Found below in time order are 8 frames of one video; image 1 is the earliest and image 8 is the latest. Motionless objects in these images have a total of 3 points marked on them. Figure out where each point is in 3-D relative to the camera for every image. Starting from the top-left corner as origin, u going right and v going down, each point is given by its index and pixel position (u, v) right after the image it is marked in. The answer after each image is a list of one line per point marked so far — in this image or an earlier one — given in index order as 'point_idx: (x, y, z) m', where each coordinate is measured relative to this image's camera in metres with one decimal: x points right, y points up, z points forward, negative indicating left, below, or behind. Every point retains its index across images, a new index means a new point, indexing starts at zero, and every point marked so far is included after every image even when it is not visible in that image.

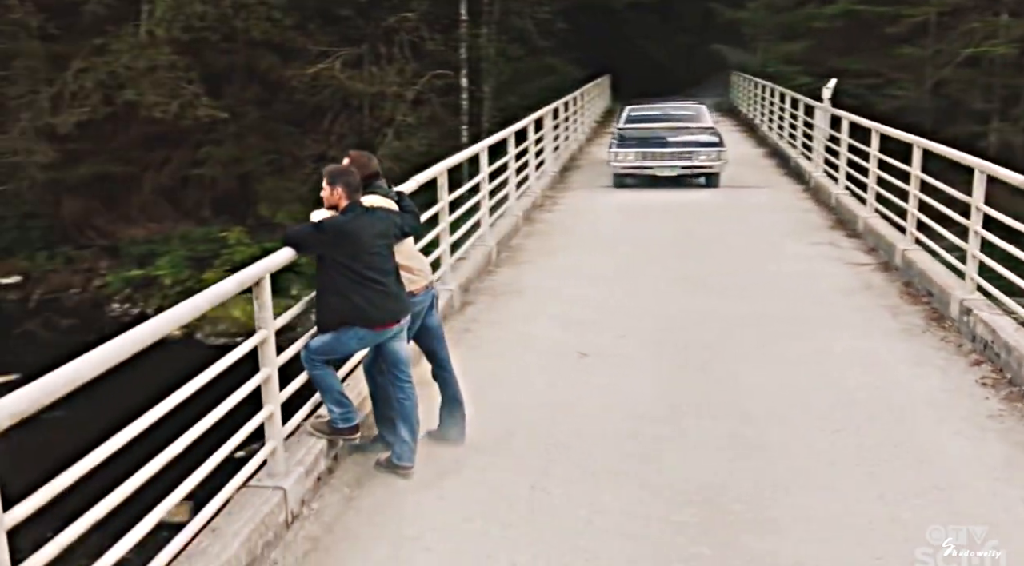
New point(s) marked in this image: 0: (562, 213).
0: (+0.6, +0.8, +10.3) m
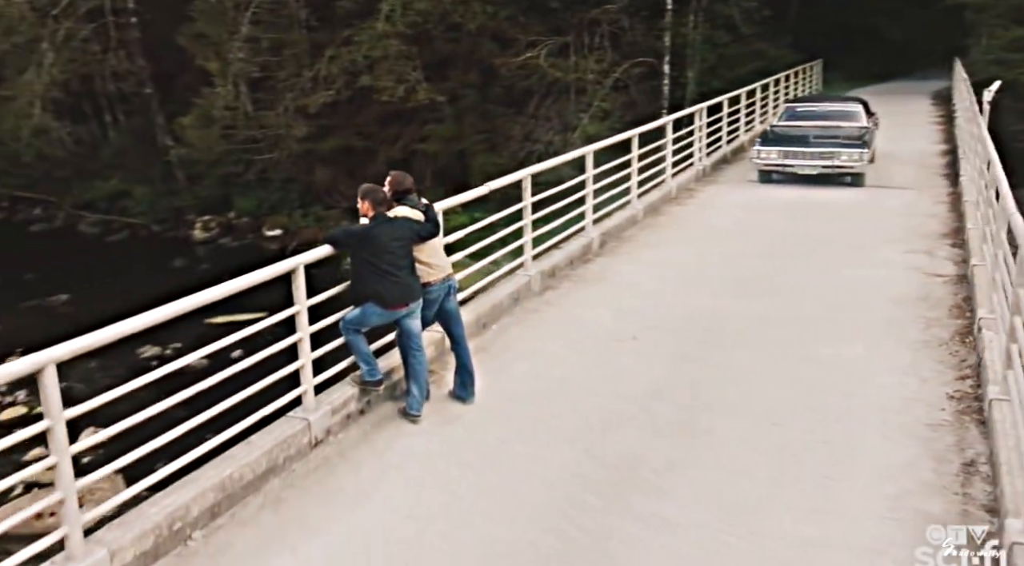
0: (+2.2, +0.9, +11.1) m
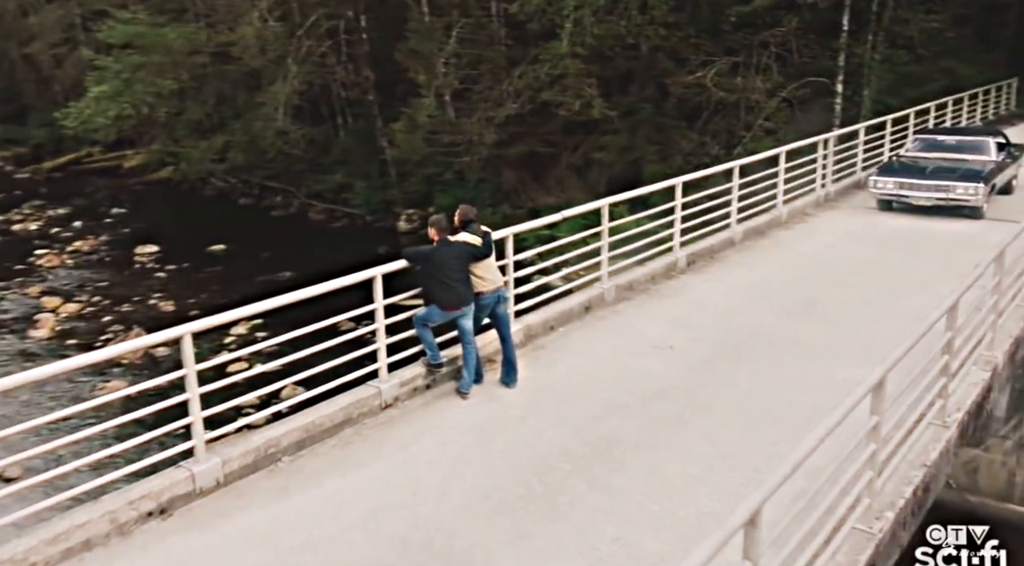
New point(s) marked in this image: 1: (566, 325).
0: (+3.8, +0.7, +11.9) m
1: (+0.5, -0.4, +8.7) m
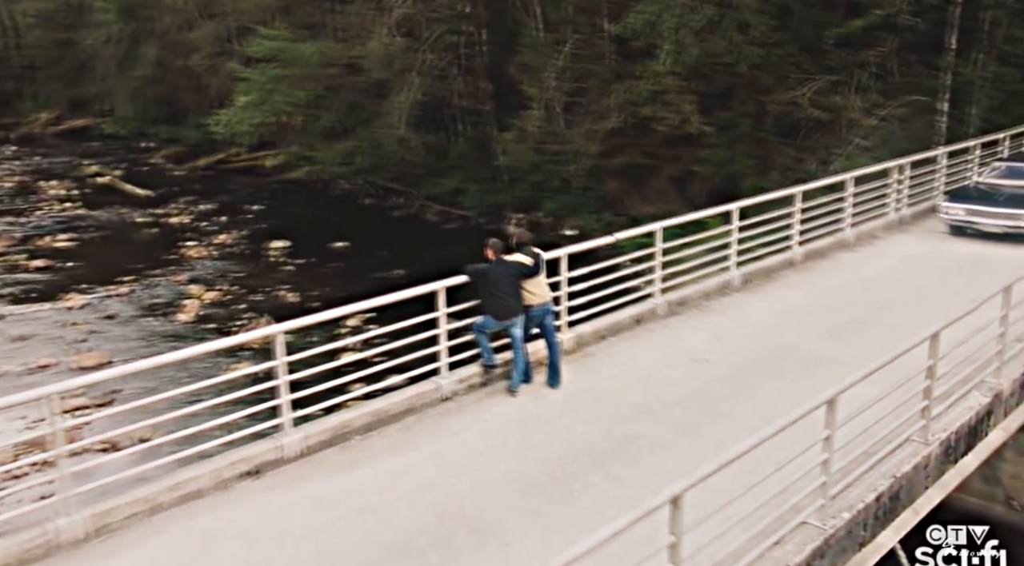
0: (+4.8, +0.4, +12.5) m
1: (+1.1, -0.6, +9.8) m
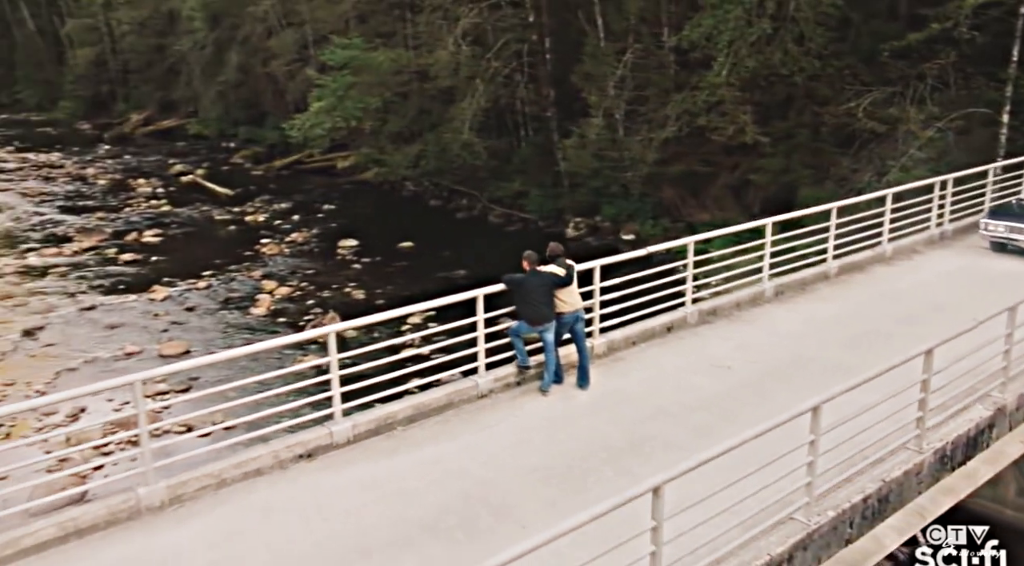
0: (+5.5, +0.2, +12.9) m
1: (+1.6, -0.7, +10.5) m
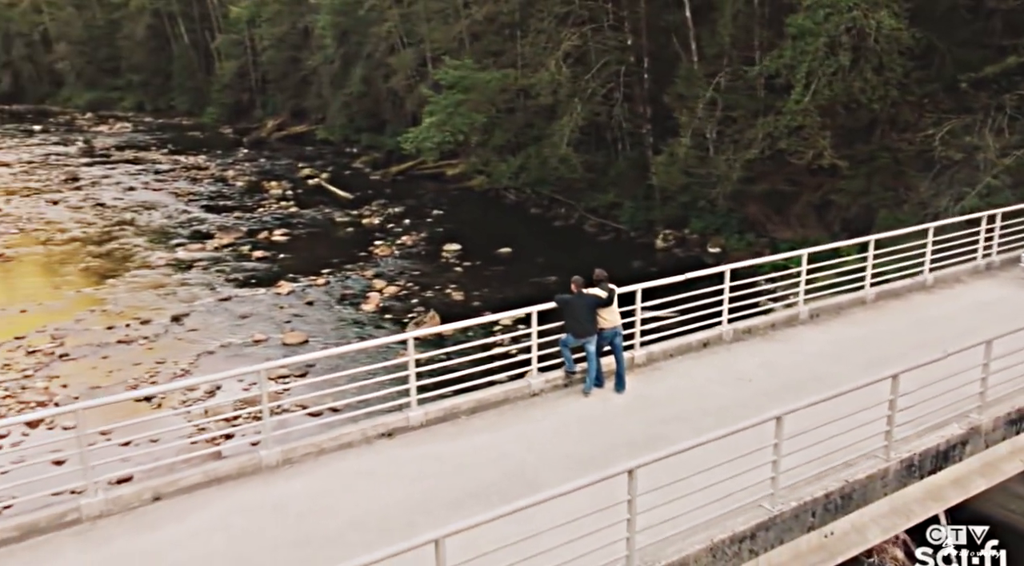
0: (+6.5, -0.2, +14.0) m
1: (+2.3, -1.0, +12.1) m
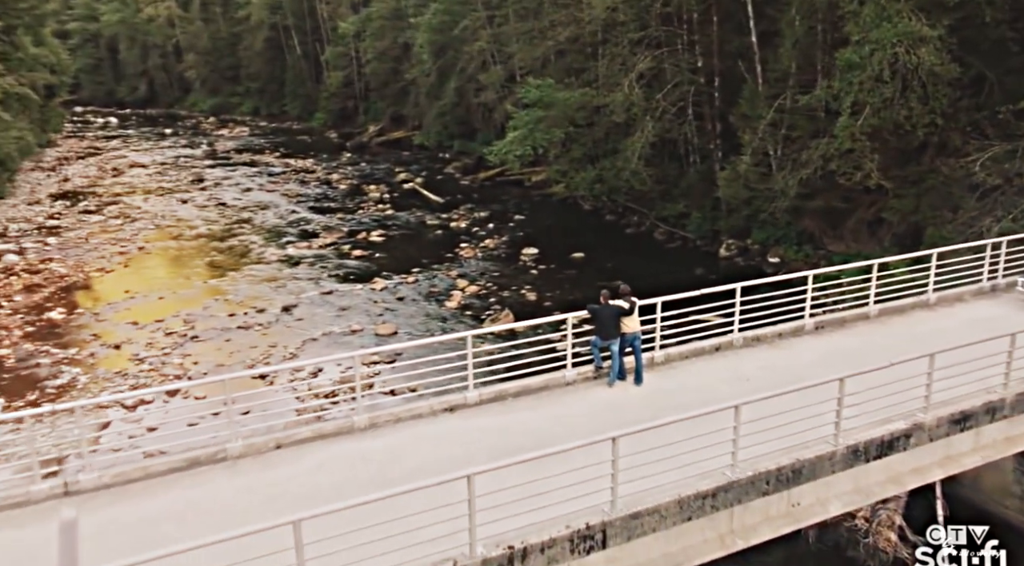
0: (+7.4, -0.6, +16.0) m
1: (+3.0, -1.2, +14.5) m
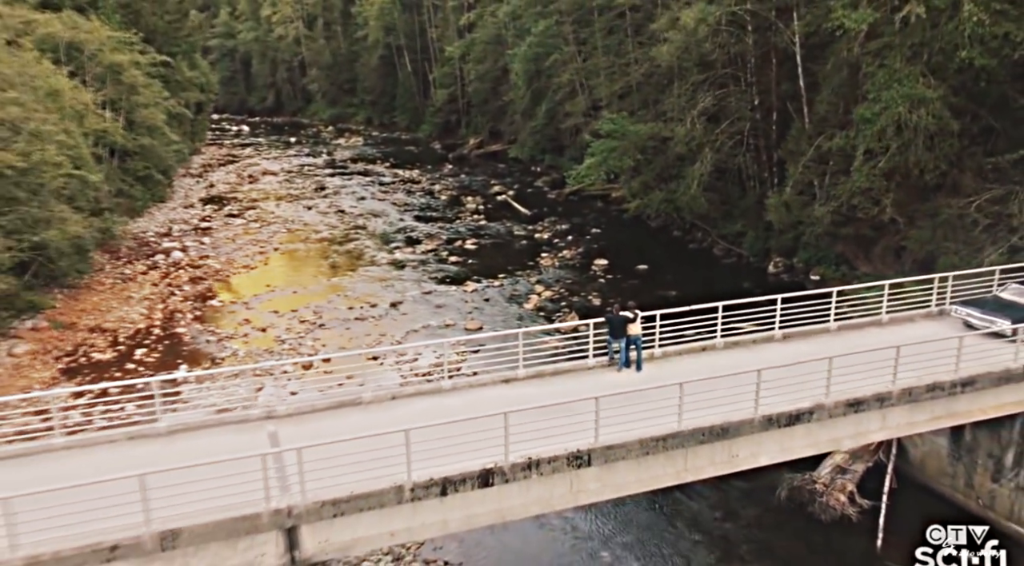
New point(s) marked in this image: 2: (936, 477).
0: (+8.6, -1.1, +20.3) m
1: (+4.0, -1.5, +19.4) m
2: (+9.0, -4.1, +19.3) m
